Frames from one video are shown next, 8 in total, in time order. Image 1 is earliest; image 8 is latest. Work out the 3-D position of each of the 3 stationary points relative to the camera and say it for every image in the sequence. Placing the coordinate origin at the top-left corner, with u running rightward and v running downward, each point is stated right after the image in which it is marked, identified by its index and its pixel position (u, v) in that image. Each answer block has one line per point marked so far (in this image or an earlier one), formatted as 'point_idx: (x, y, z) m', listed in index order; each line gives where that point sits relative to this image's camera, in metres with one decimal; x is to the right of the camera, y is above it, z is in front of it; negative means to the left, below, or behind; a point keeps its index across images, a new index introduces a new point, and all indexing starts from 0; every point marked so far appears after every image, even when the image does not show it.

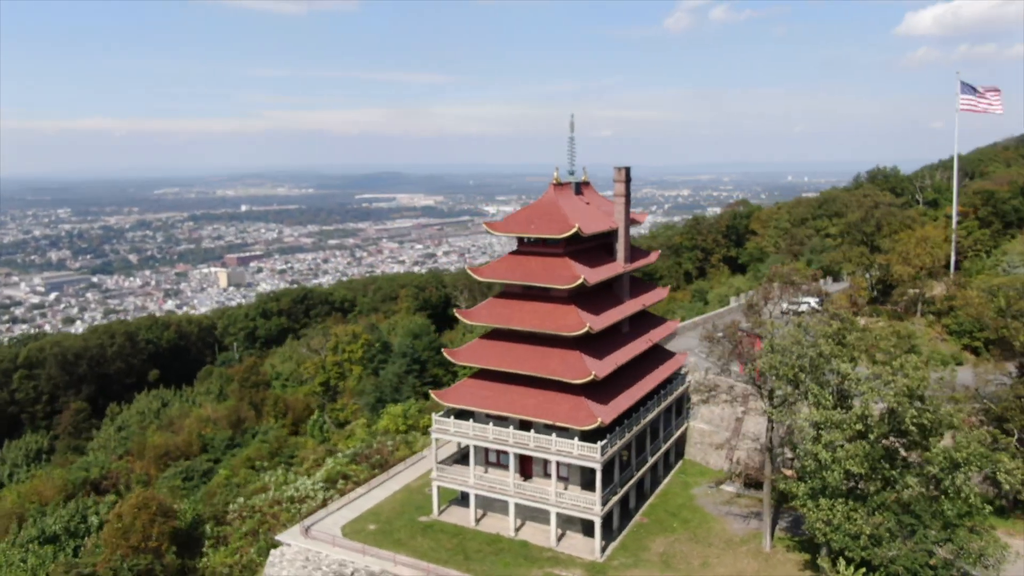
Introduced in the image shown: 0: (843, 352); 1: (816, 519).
0: (+8.6, -1.6, +19.6) m
1: (+7.6, -5.6, +19.1) m
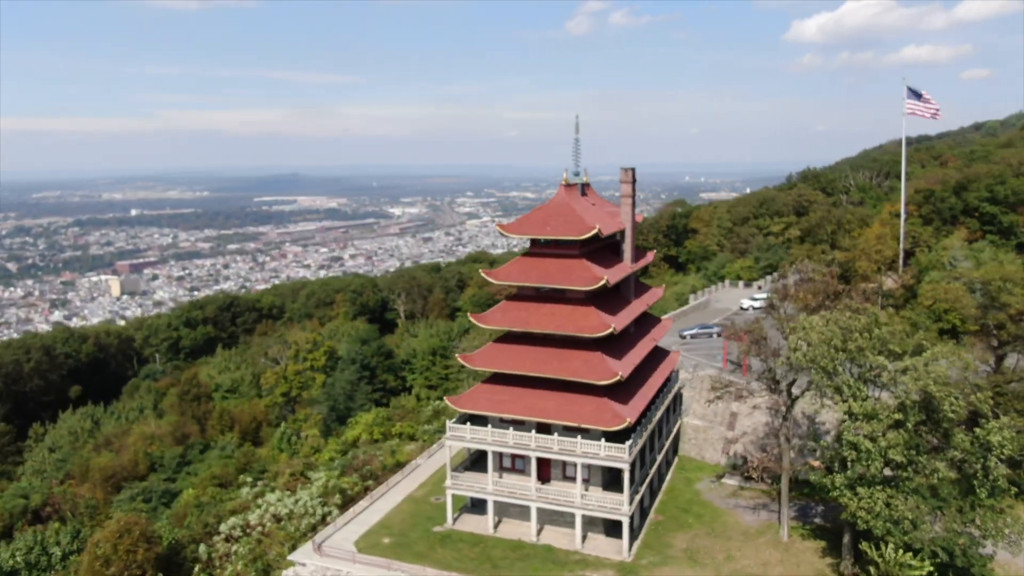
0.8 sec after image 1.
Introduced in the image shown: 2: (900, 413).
0: (+9.7, -1.5, +20.4) m
1: (+8.9, -5.5, +19.8) m
2: (+9.8, -3.1, +19.6) m
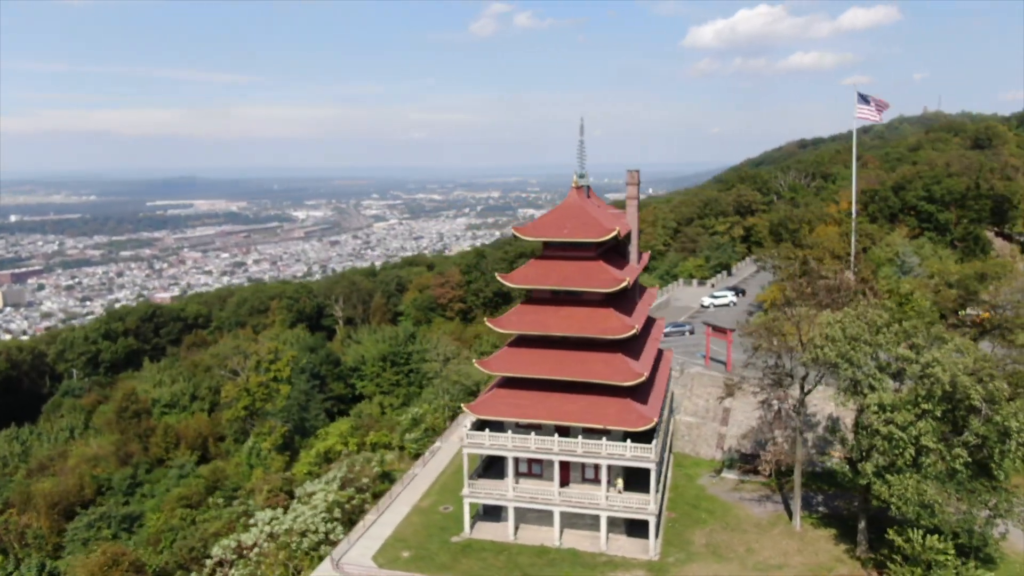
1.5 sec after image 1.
0: (+10.6, -1.4, +21.3) m
1: (+10.0, -5.4, +20.7) m
2: (+10.9, -3.0, +20.5) m
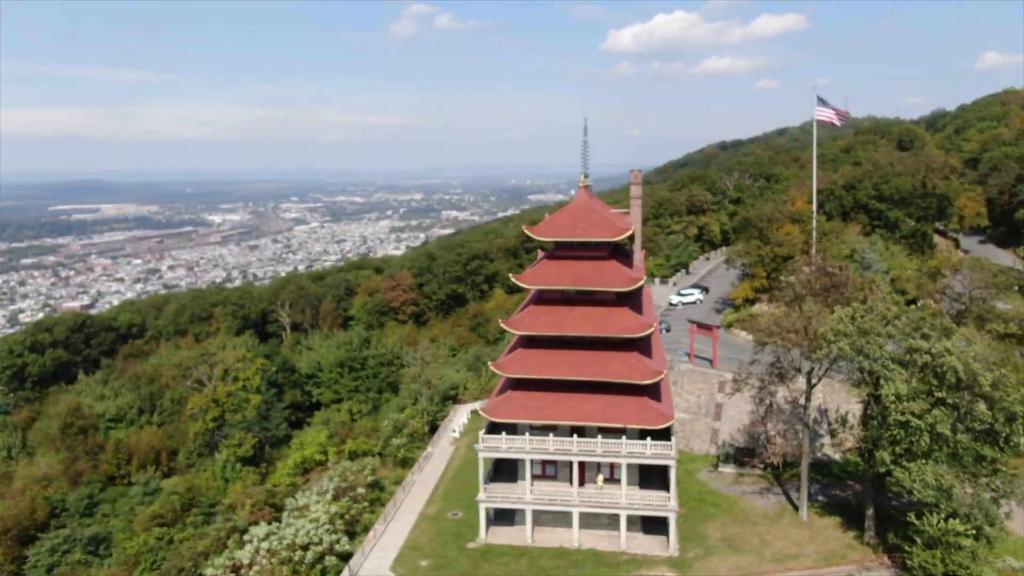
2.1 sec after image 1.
0: (+11.4, -1.2, +22.2) m
1: (+10.9, -5.3, +21.5) m
2: (+11.7, -2.8, +21.4) m
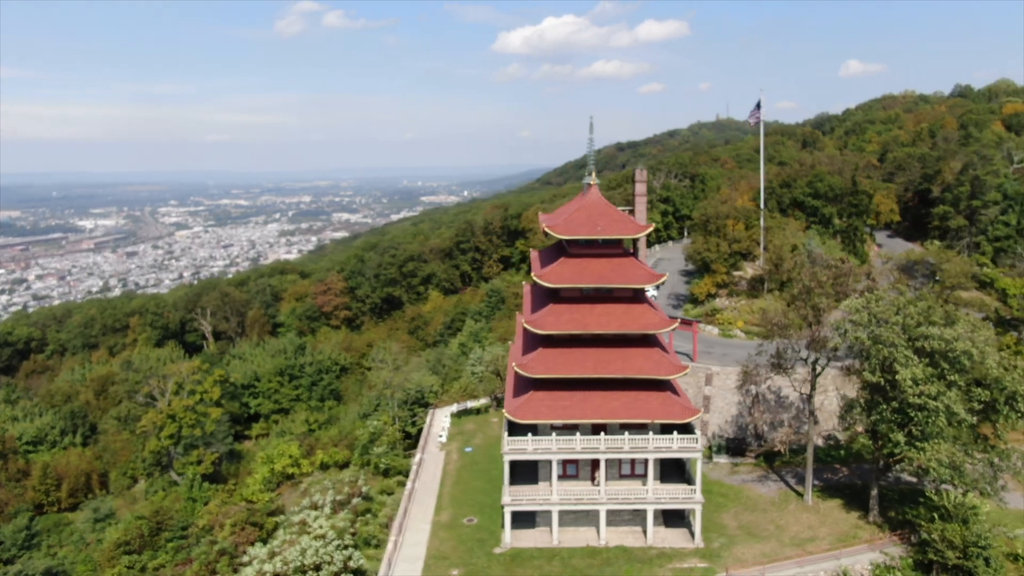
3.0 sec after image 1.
0: (+12.2, -0.9, +23.5) m
1: (+11.9, -5.0, +22.7) m
2: (+12.7, -2.5, +22.7) m
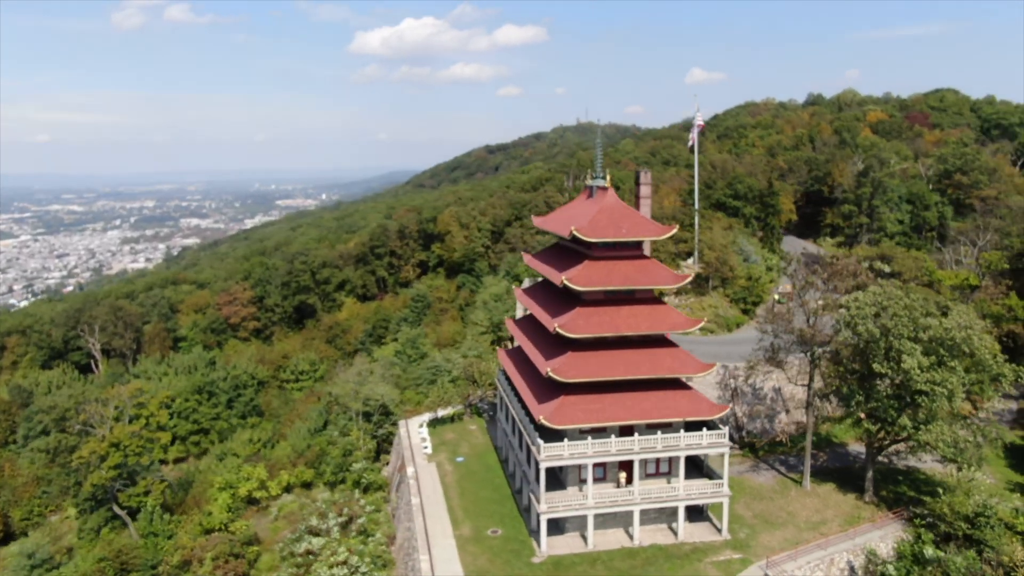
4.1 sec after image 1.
0: (+13.0, -0.7, +25.3) m
1: (+13.0, -4.8, +24.5) m
2: (+13.7, -2.3, +24.7) m
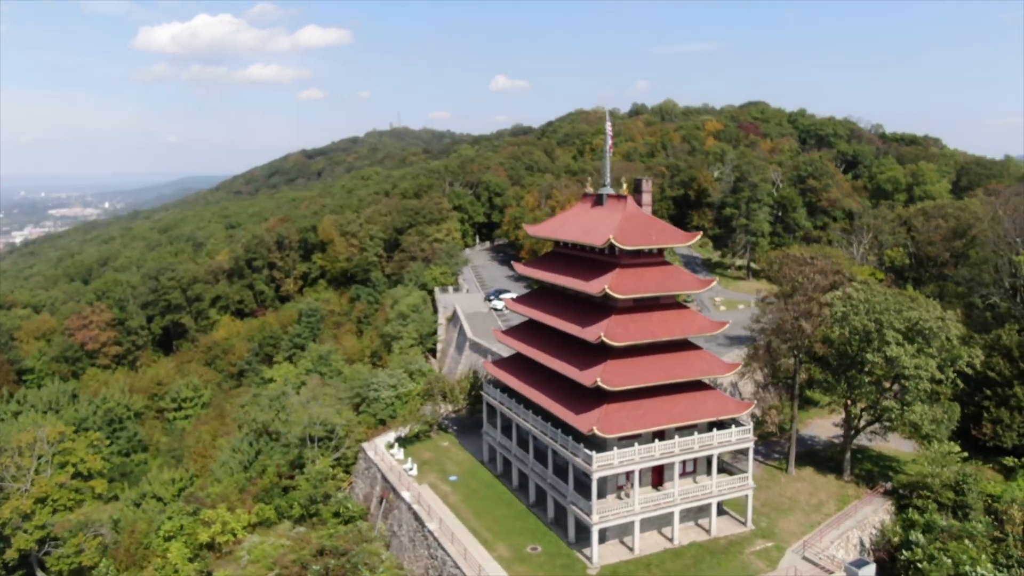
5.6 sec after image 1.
0: (+13.5, -0.5, +28.0) m
1: (+13.9, -4.6, +27.3) m
2: (+14.4, -2.1, +27.6) m
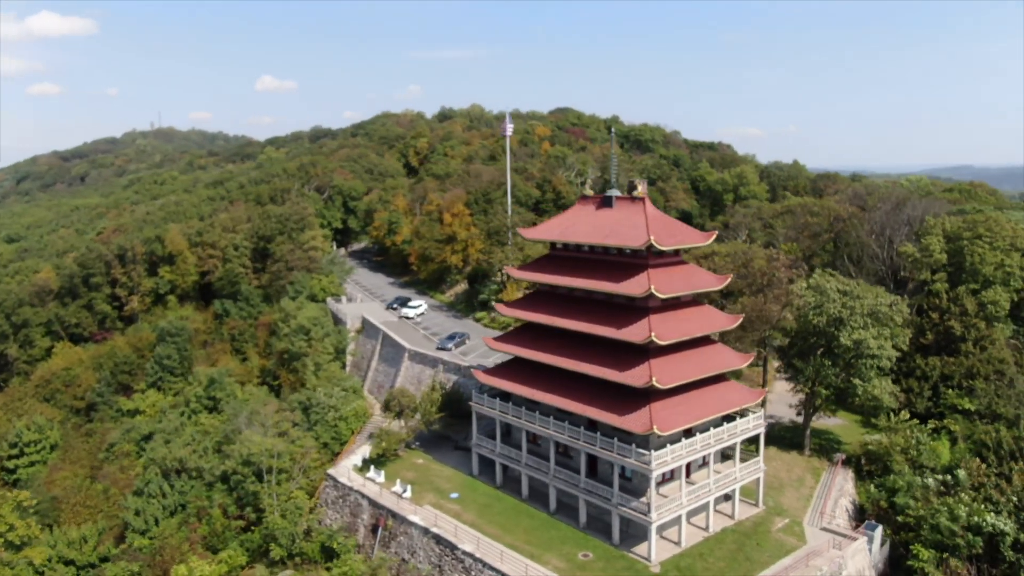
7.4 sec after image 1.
0: (+13.3, -0.1, +31.2) m
1: (+14.0, -4.2, +30.5) m
2: (+14.3, -1.6, +31.0) m
